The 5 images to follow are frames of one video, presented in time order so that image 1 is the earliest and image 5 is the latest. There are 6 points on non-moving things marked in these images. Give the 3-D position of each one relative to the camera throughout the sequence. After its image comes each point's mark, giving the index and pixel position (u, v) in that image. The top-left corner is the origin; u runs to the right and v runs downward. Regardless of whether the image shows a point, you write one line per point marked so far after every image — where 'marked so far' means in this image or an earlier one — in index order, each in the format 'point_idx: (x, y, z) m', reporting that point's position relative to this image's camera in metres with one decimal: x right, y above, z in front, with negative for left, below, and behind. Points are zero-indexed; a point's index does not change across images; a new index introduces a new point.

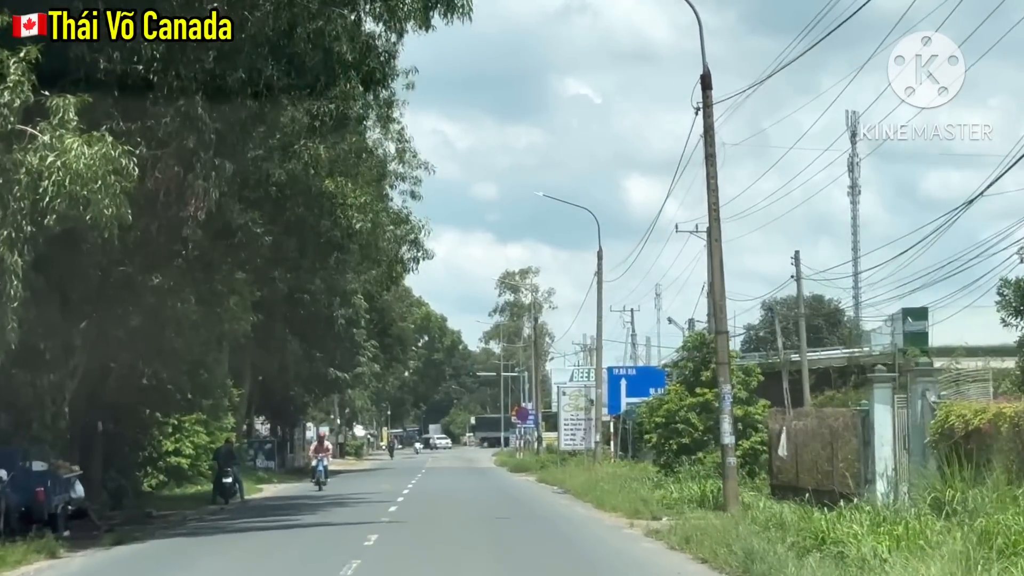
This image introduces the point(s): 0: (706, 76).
0: (+3.0, +3.3, +19.1) m
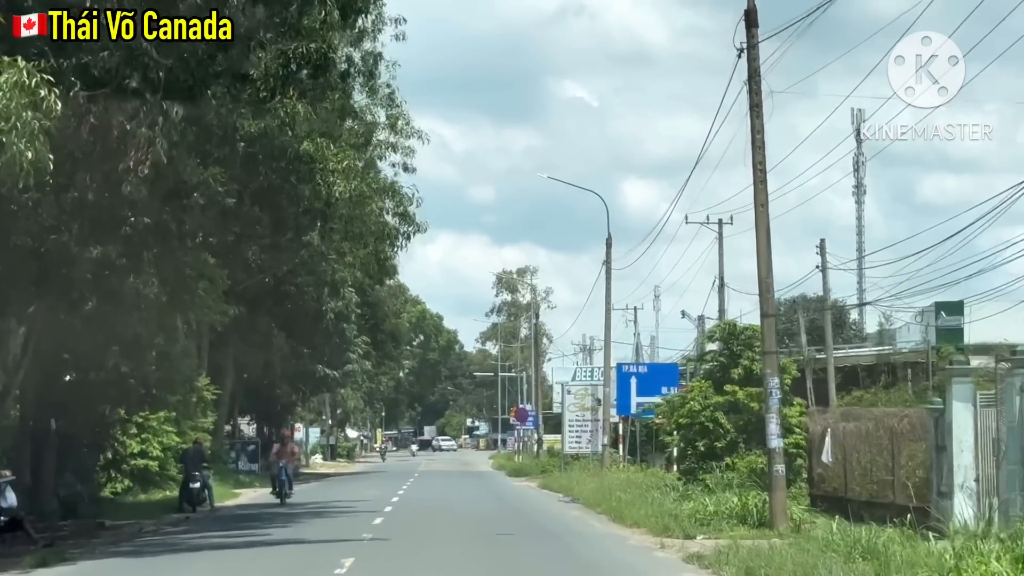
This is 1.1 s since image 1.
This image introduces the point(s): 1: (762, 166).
0: (+3.2, +3.7, +16.2) m
1: (+3.2, +1.6, +15.8) m
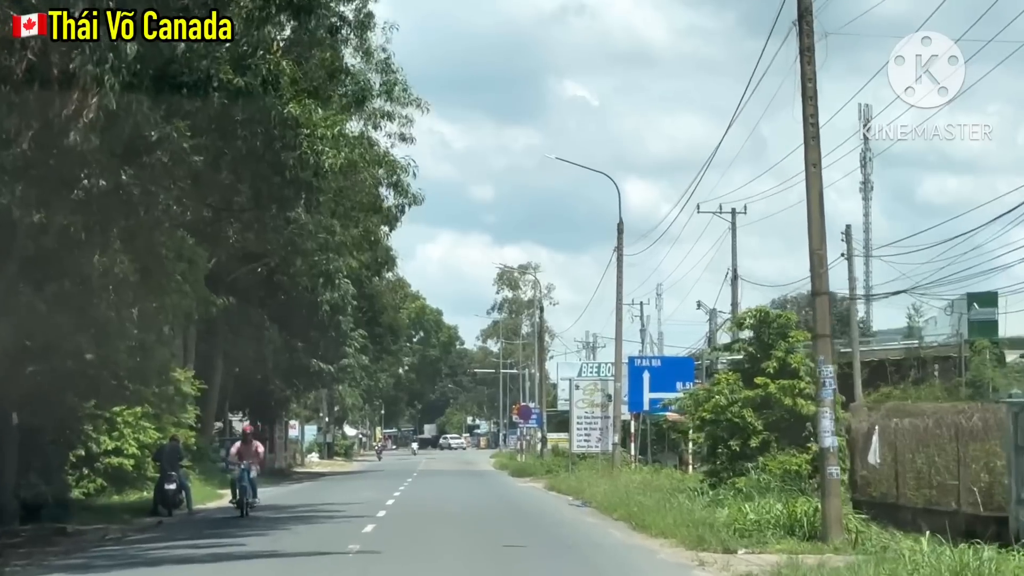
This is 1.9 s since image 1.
0: (+3.3, +3.9, +14.0) m
1: (+3.4, +1.9, +13.6) m
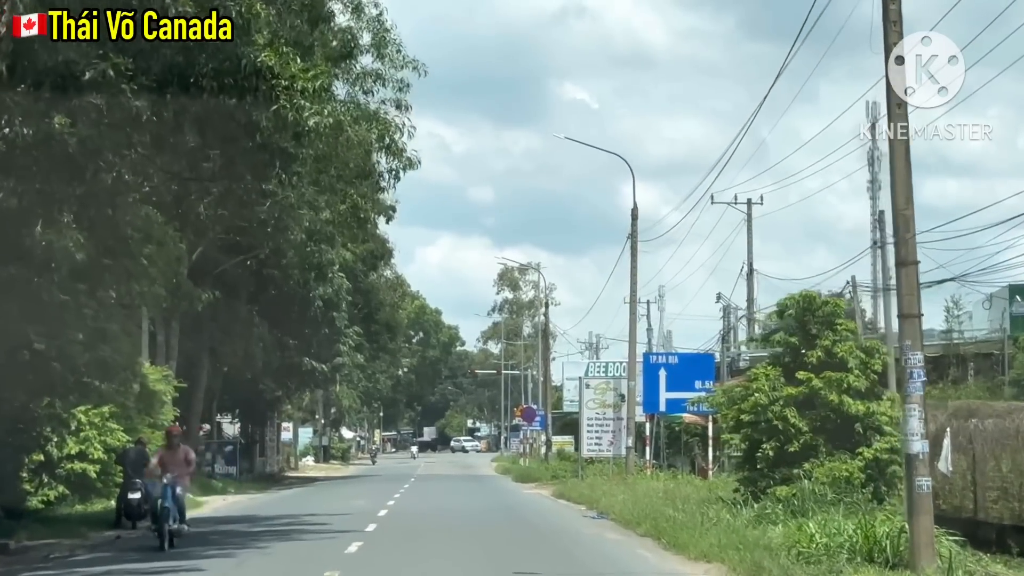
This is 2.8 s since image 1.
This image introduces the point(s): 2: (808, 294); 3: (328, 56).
0: (+3.4, +4.2, +11.4) m
1: (+3.5, +2.2, +11.1) m
2: (+4.4, -0.1, +18.0) m
3: (-2.7, +3.3, +17.7) m
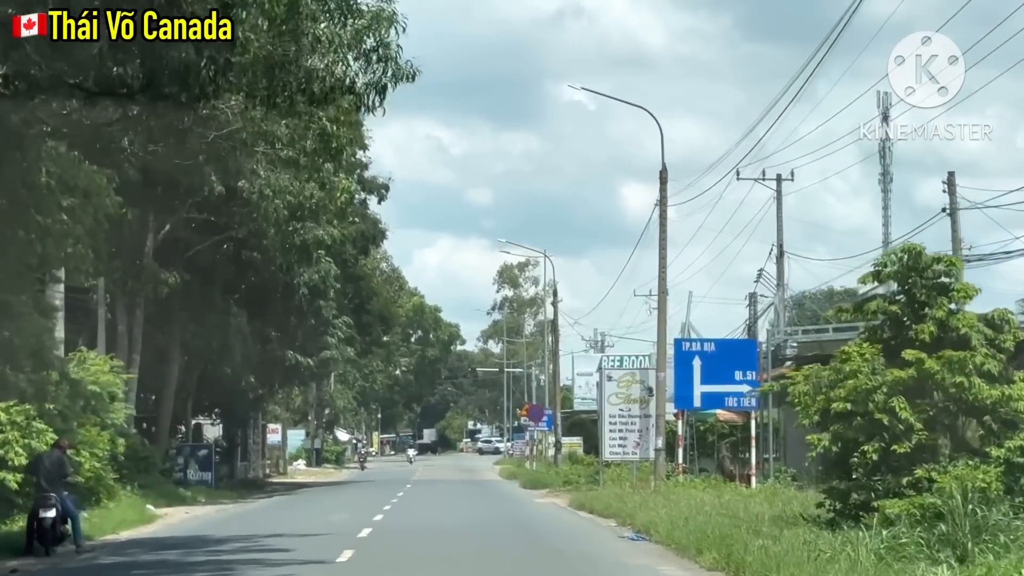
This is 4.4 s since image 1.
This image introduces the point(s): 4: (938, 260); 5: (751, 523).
0: (+3.6, +4.8, +7.1) m
1: (+3.7, +2.7, +6.7) m
2: (+4.6, +0.5, +13.7) m
3: (-2.5, +3.8, +13.4) m
4: (+4.9, +0.4, +13.9) m
5: (+2.7, -2.7, +14.0) m
